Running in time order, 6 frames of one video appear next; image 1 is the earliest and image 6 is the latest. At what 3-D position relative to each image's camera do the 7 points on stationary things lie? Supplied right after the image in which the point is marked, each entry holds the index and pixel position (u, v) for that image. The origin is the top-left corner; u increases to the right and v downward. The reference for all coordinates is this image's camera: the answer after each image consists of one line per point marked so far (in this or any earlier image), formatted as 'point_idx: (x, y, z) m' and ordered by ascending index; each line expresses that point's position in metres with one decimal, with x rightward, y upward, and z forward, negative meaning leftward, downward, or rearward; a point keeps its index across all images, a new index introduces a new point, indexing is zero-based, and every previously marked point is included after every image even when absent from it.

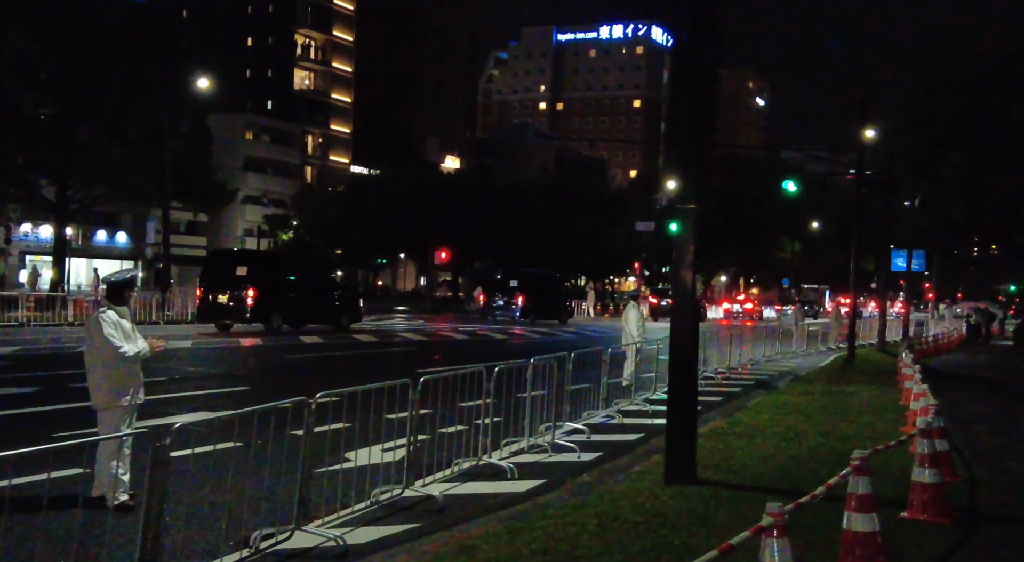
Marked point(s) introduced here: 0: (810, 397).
0: (+4.4, -1.7, +18.5) m
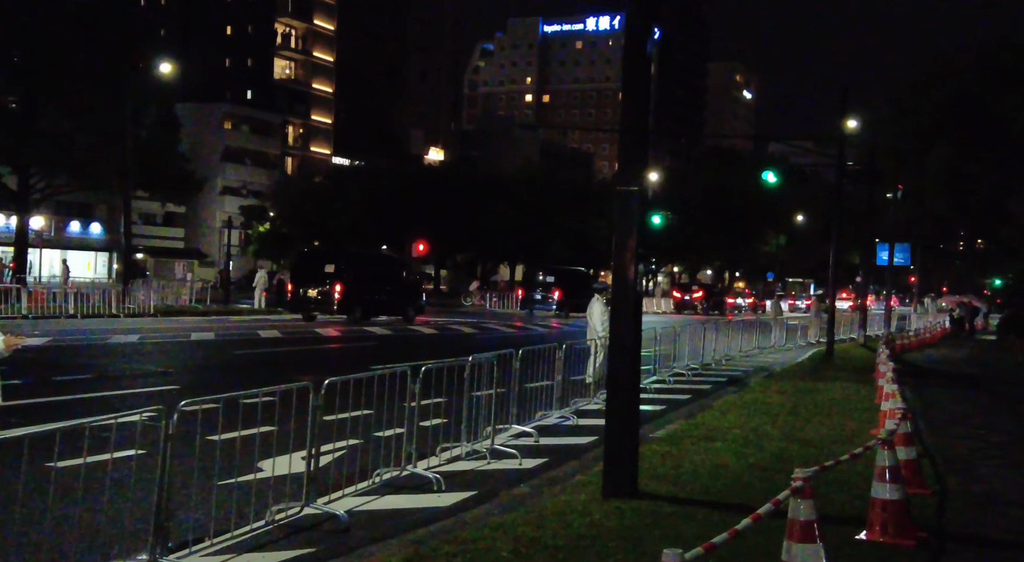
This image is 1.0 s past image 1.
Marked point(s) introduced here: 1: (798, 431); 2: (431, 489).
0: (+3.8, -1.6, +17.7) m
1: (+2.9, -1.5, +12.7) m
2: (-0.6, -1.5, +8.7) m
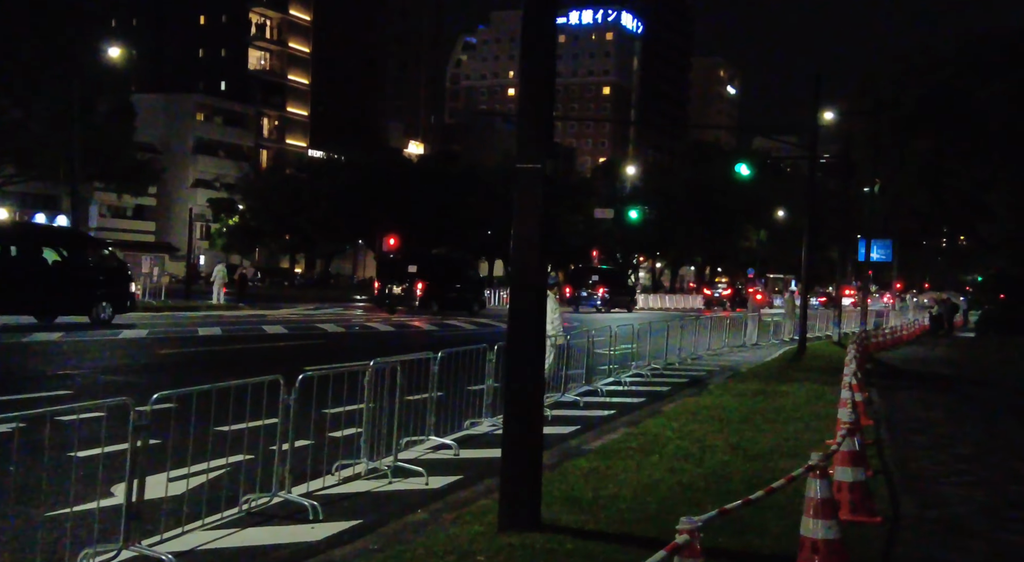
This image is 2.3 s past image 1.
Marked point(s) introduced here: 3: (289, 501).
0: (+3.0, -1.6, +16.6) m
1: (+2.2, -1.5, +11.5) m
2: (-1.2, -1.4, +7.5) m
3: (-1.4, -1.4, +7.8) m
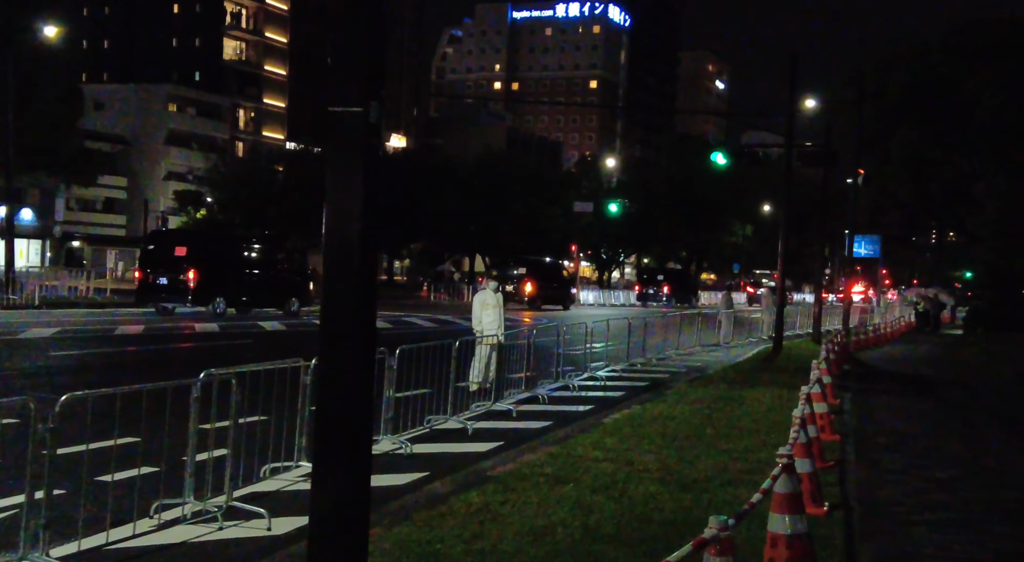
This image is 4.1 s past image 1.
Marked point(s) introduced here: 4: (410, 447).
0: (+2.2, -1.5, +14.8) m
1: (+1.4, -1.5, +9.8) m
2: (-2.0, -1.4, +5.7) m
3: (-2.2, -1.3, +6.0) m
4: (-0.9, -1.4, +10.8) m
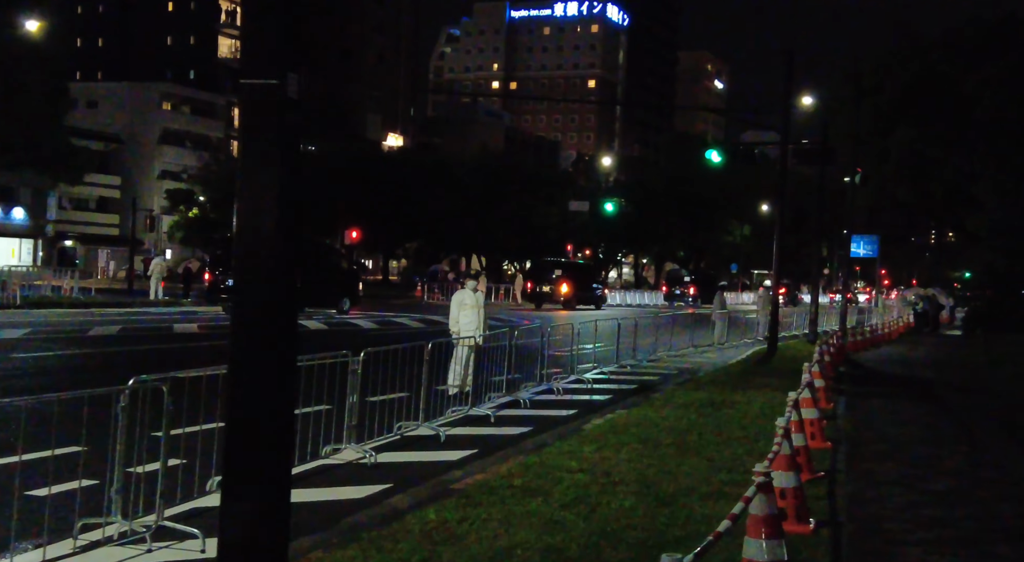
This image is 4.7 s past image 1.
0: (+1.9, -1.5, +14.2) m
1: (+1.1, -1.4, +9.2) m
2: (-2.3, -1.4, +5.1) m
3: (-2.4, -1.3, +5.4) m
4: (-1.1, -1.4, +10.2) m
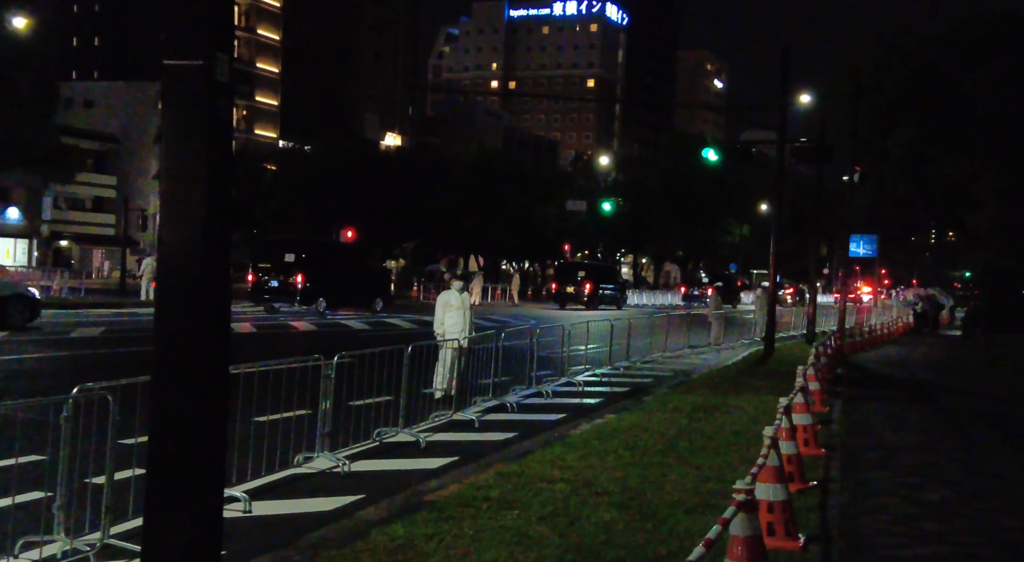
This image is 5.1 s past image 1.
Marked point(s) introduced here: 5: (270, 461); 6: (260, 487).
0: (+1.8, -1.5, +13.8) m
1: (+1.0, -1.5, +8.8) m
2: (-2.4, -1.4, +4.7) m
3: (-2.5, -1.3, +5.0) m
4: (-1.3, -1.4, +9.8) m
5: (-1.8, -1.3, +9.3) m
6: (-1.7, -1.4, +8.6) m
